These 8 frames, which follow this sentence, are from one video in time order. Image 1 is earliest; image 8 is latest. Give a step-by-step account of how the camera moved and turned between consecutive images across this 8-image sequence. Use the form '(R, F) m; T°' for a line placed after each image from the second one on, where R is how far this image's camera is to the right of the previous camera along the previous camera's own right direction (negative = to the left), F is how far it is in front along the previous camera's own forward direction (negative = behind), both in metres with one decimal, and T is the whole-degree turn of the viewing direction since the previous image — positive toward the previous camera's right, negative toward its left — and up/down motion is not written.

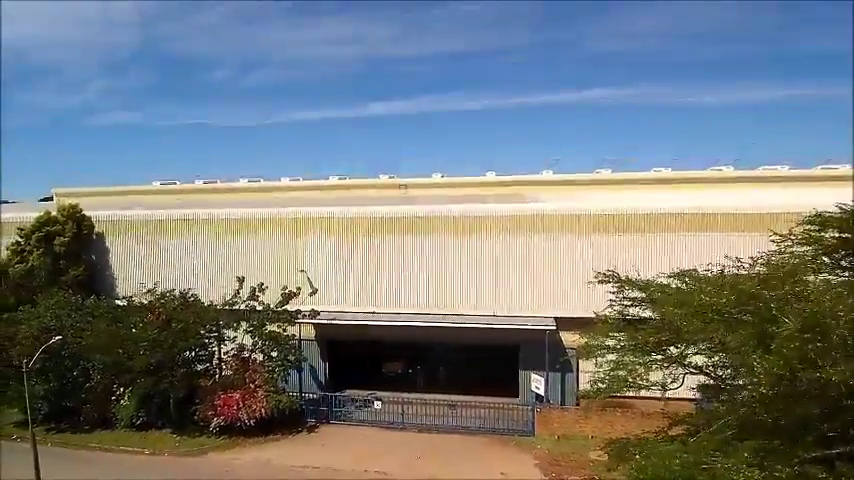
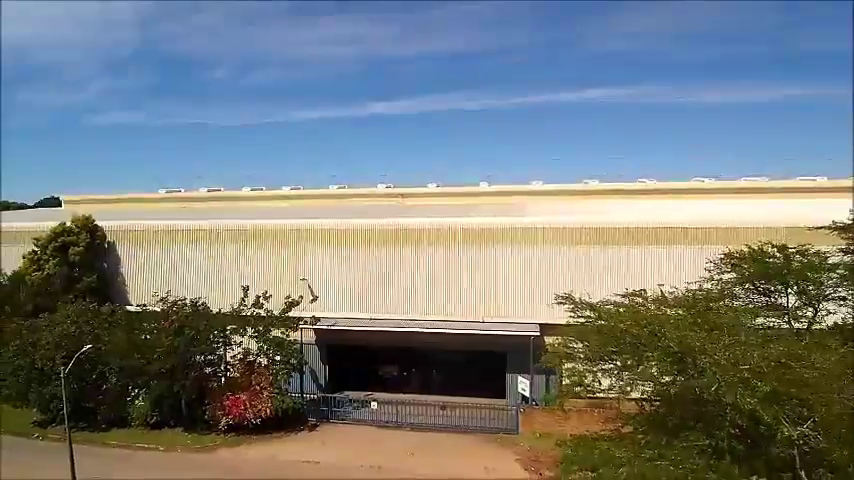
(+0.1, -0.9) m; 0°
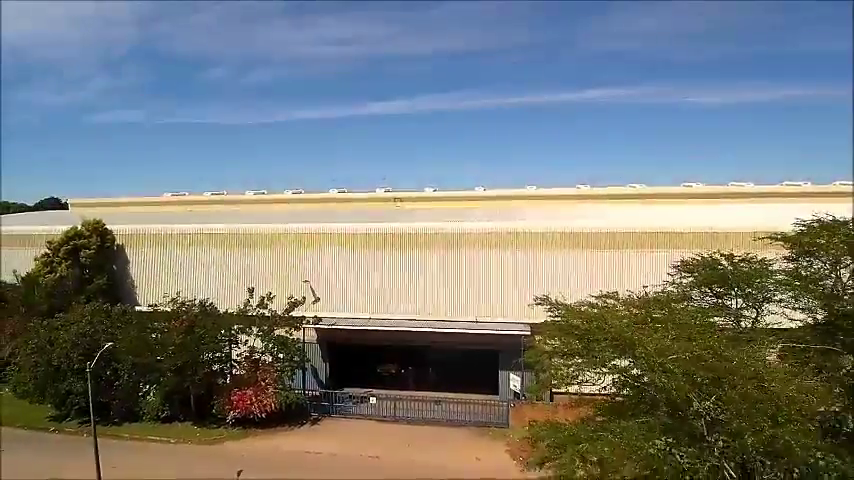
(+0.1, -0.7) m; 0°
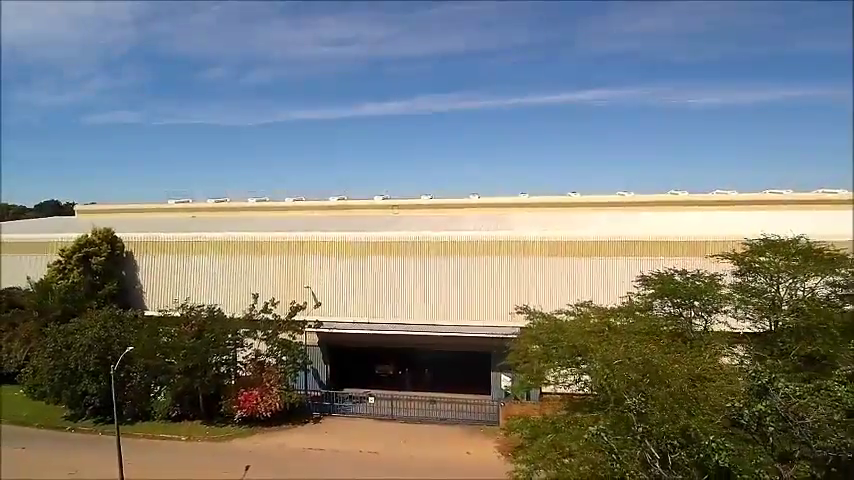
(+0.1, -0.8) m; 0°
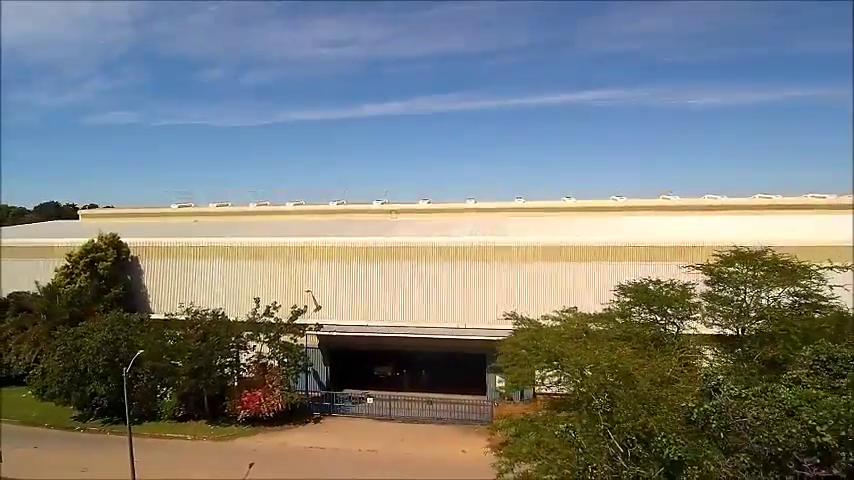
(+0.1, -0.5) m; 0°
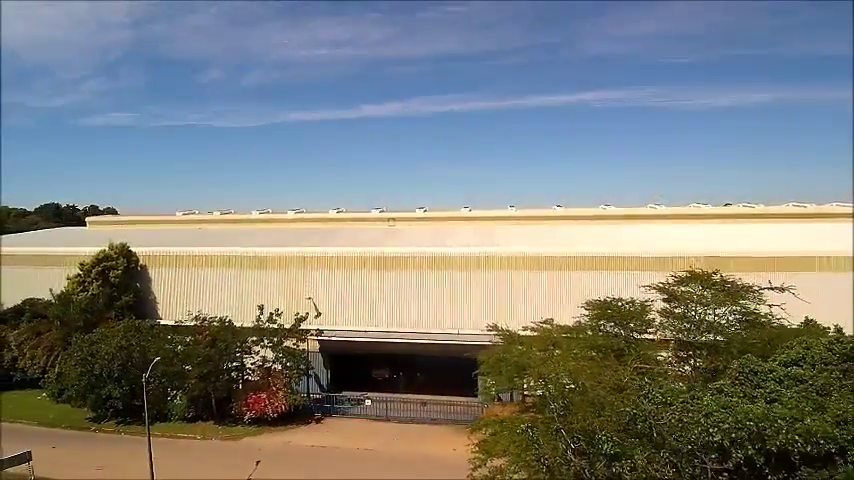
(+0.2, -1.0) m; 0°
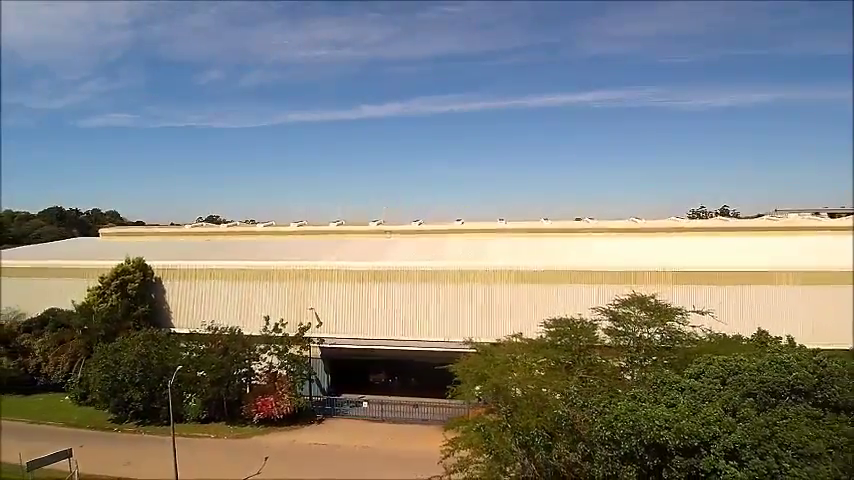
(+0.3, -1.6) m; 0°
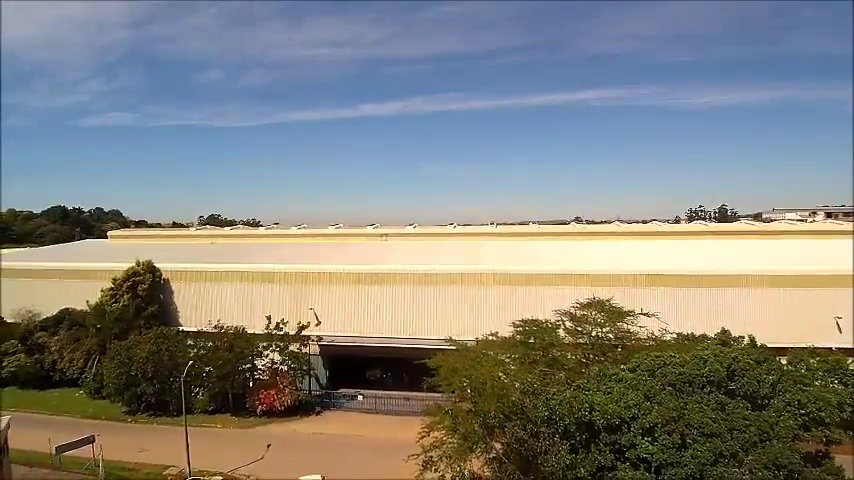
(+0.3, -1.4) m; 0°
